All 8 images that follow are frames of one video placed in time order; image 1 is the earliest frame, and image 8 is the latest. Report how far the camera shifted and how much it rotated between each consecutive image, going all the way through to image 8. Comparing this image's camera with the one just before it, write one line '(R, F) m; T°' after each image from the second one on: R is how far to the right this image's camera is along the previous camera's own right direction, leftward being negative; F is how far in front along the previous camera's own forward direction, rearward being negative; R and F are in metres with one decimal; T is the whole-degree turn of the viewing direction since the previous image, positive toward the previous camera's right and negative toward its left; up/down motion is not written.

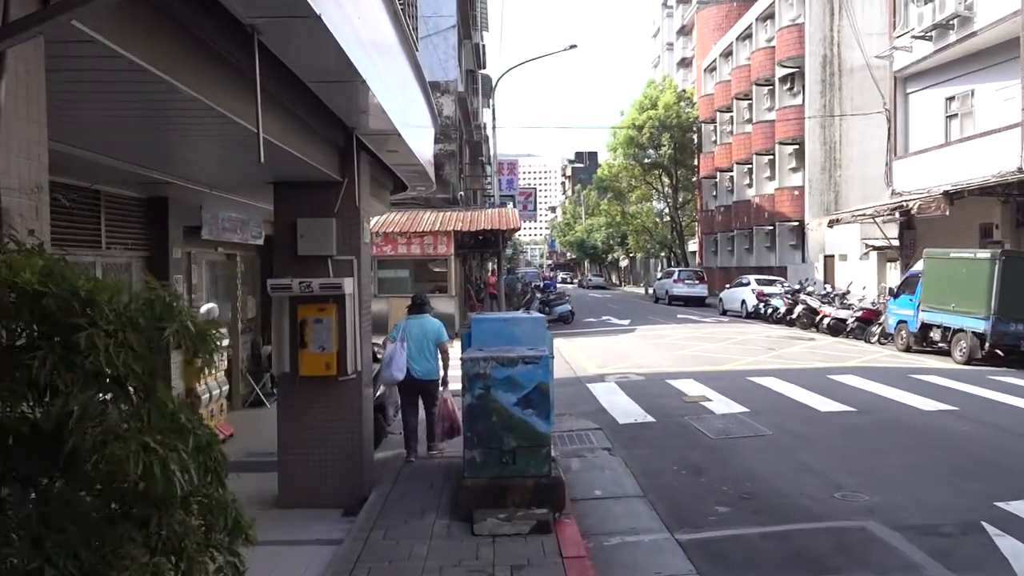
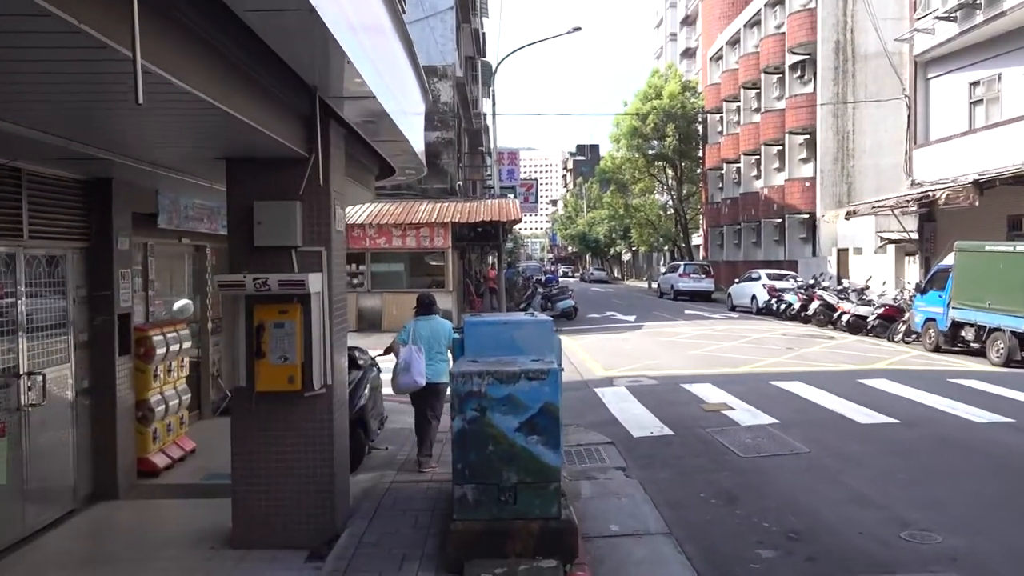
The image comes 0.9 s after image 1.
(0.0, +1.2) m; 0°
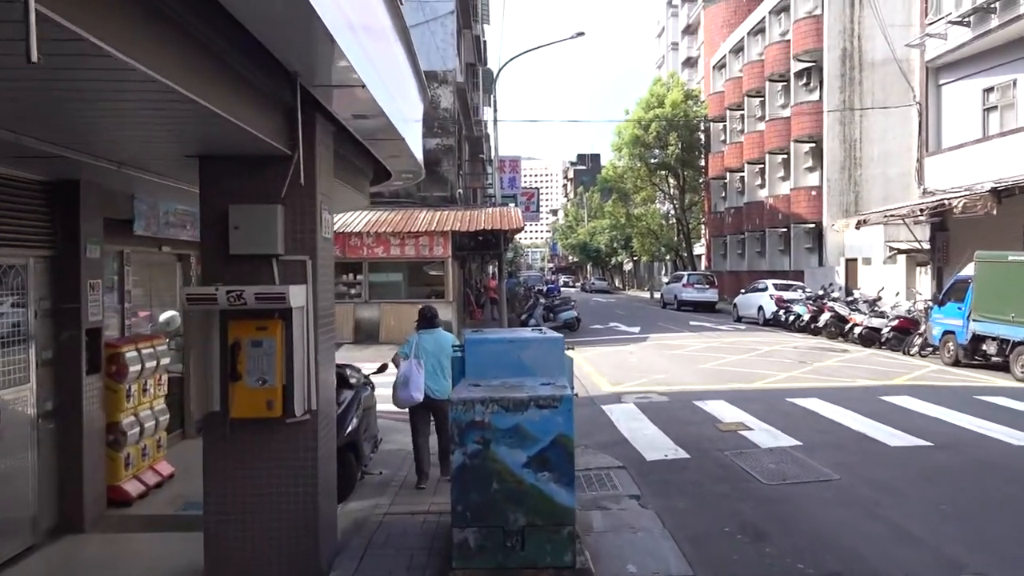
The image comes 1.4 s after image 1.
(0.0, +0.6) m; 0°
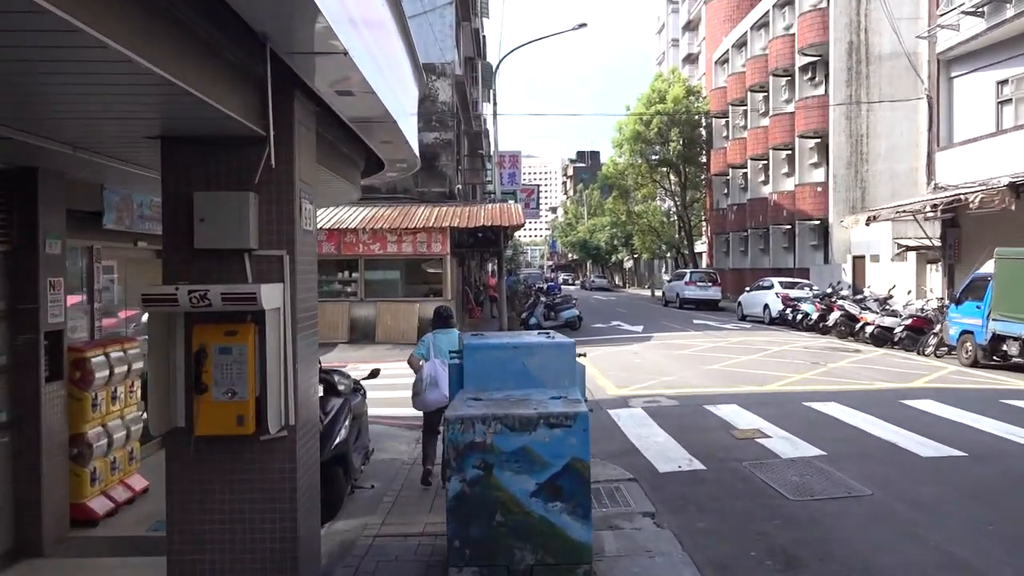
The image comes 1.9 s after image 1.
(0.0, +0.6) m; 0°
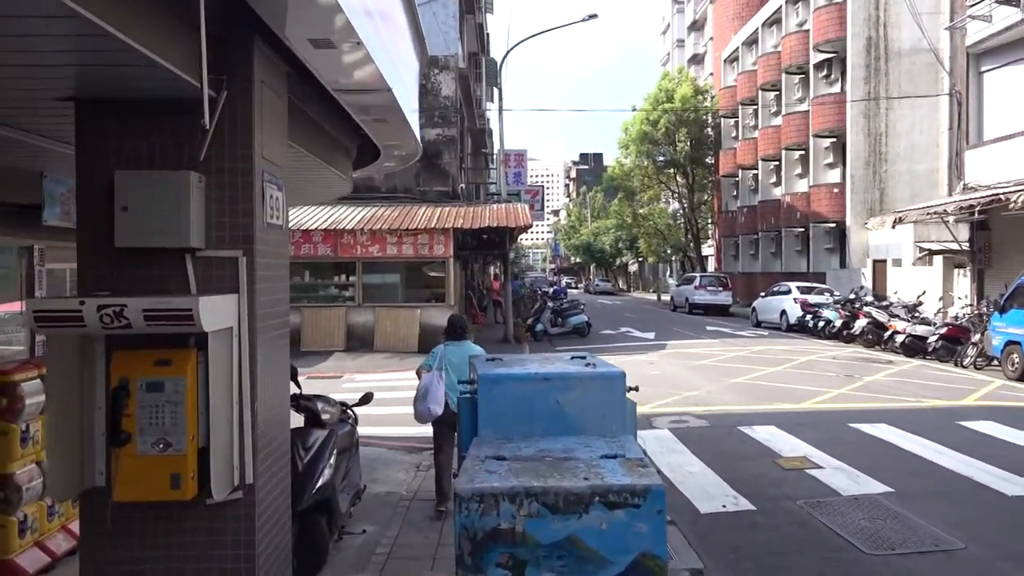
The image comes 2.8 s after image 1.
(-0.1, +1.1) m; 0°
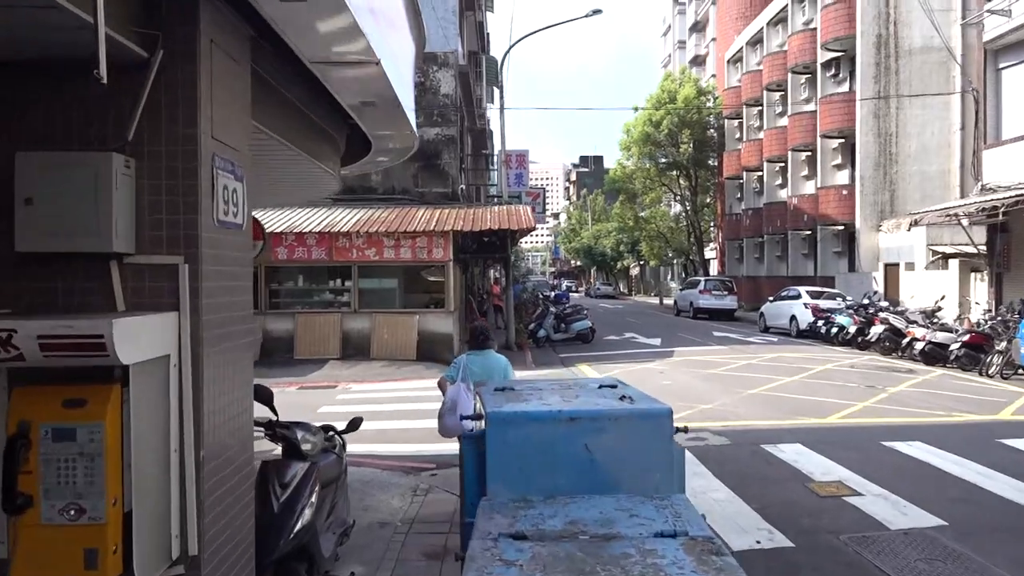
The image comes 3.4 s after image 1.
(-0.1, +0.7) m; 0°
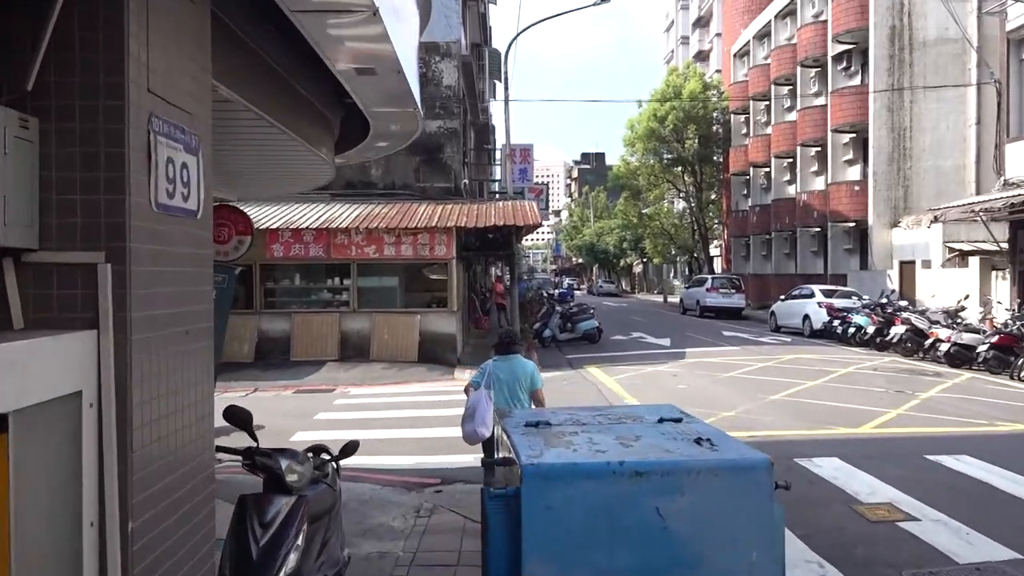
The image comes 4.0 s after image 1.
(-0.1, +0.7) m; 0°
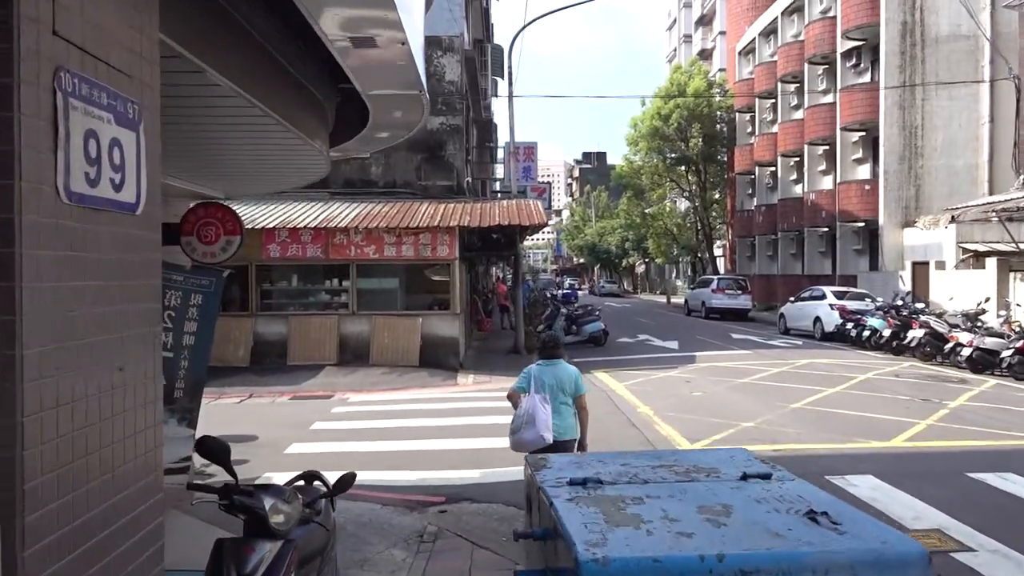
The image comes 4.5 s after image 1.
(-0.1, +0.6) m; 0°
